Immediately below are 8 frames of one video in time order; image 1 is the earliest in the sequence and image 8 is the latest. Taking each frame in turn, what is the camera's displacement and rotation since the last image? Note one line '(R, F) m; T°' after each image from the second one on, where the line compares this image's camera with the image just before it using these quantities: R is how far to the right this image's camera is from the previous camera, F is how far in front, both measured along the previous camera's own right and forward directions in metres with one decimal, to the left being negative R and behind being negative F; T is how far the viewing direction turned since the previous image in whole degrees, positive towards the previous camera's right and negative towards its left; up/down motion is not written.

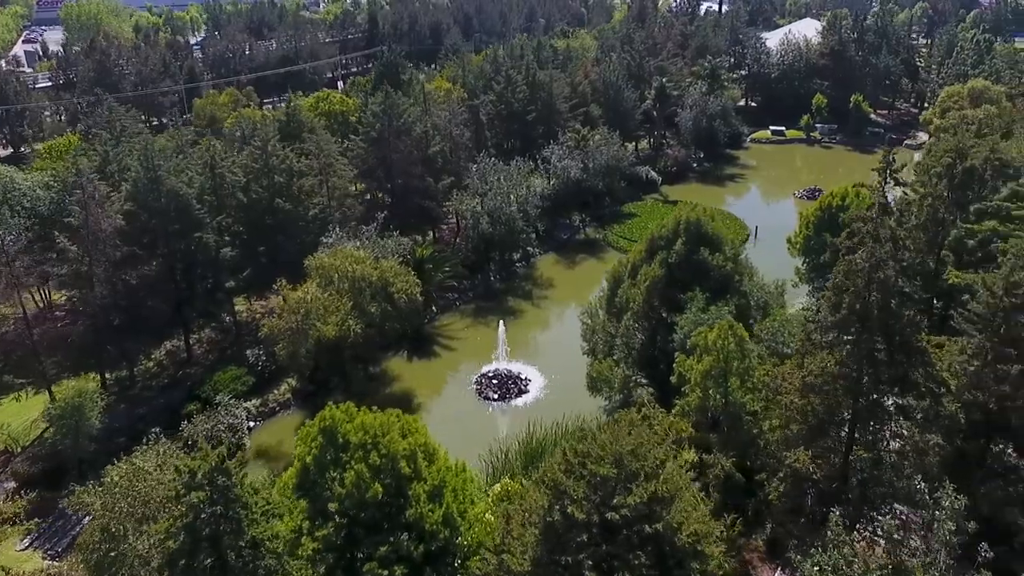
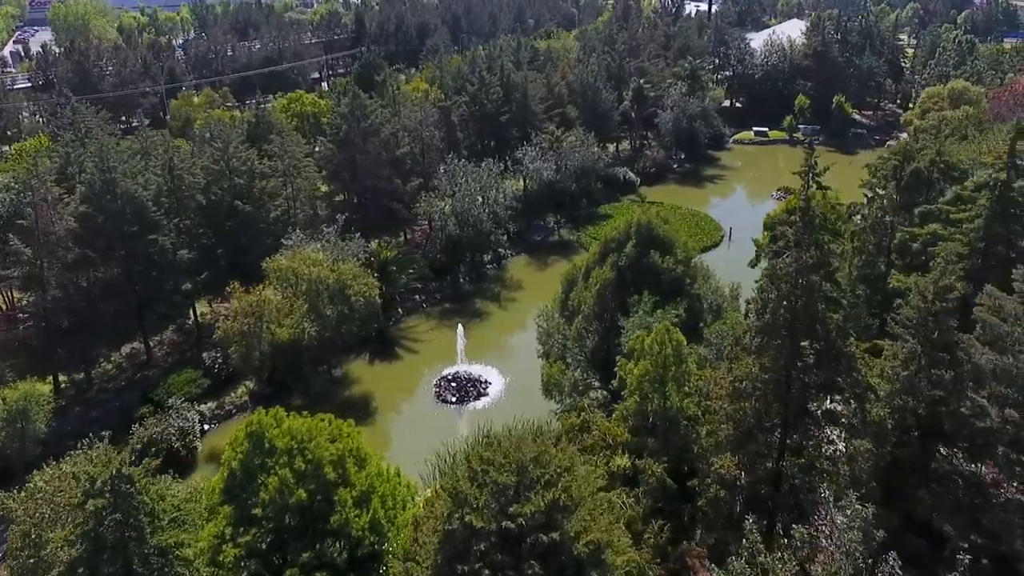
(+1.2, +0.1) m; 0°
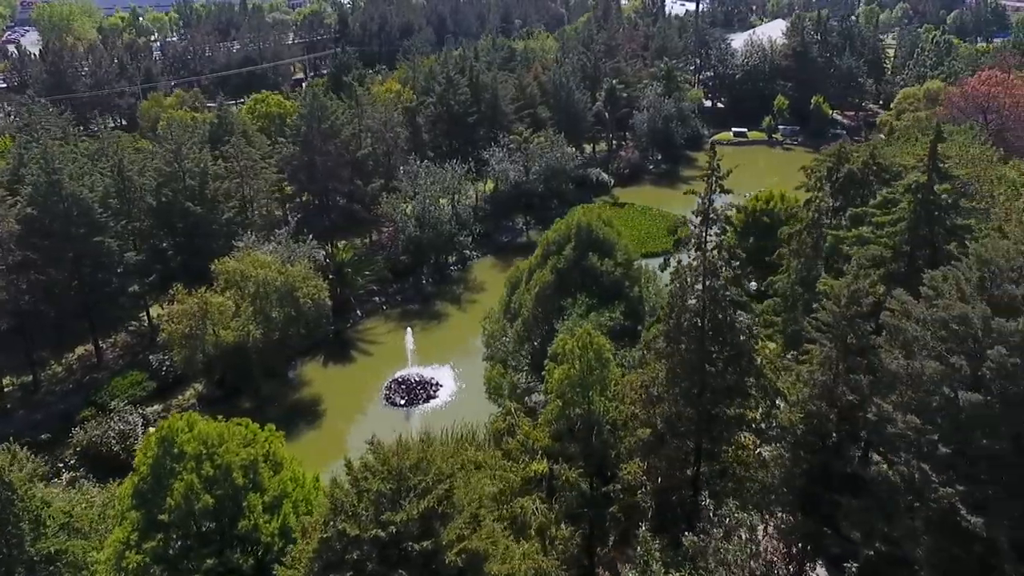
(+1.5, +0.2) m; 0°
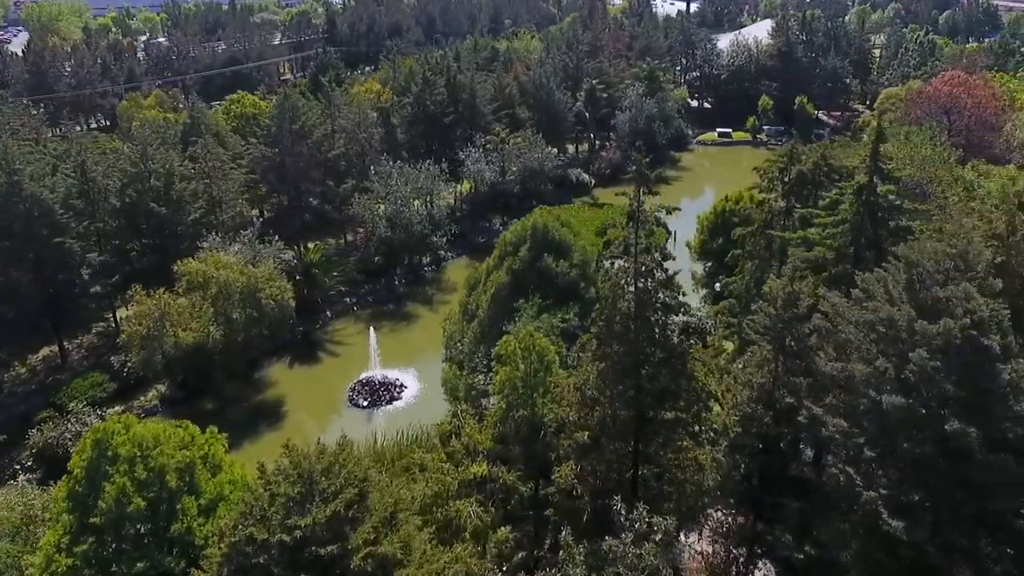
(+1.1, +0.1) m; 0°
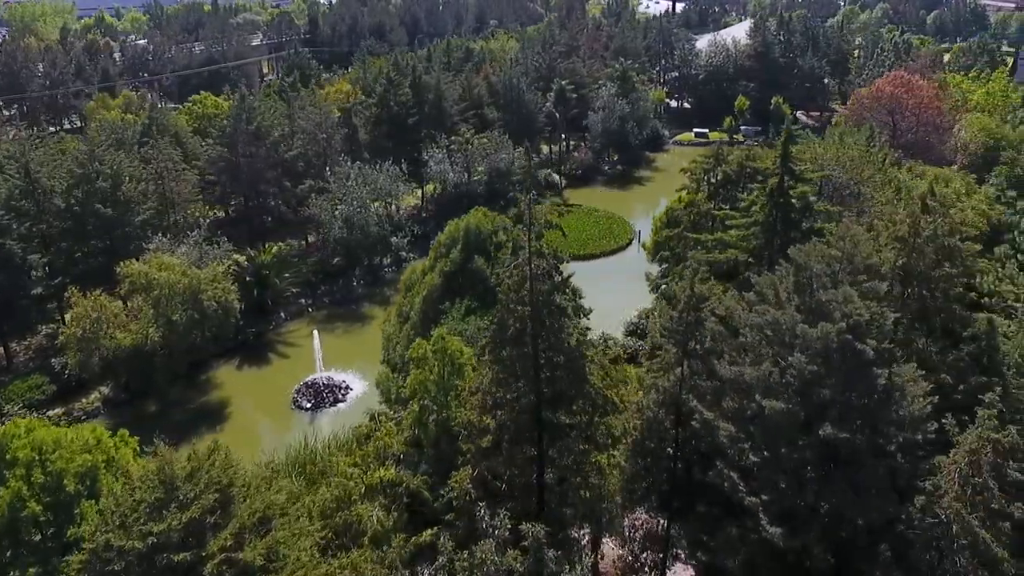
(+1.6, +0.1) m; 0°
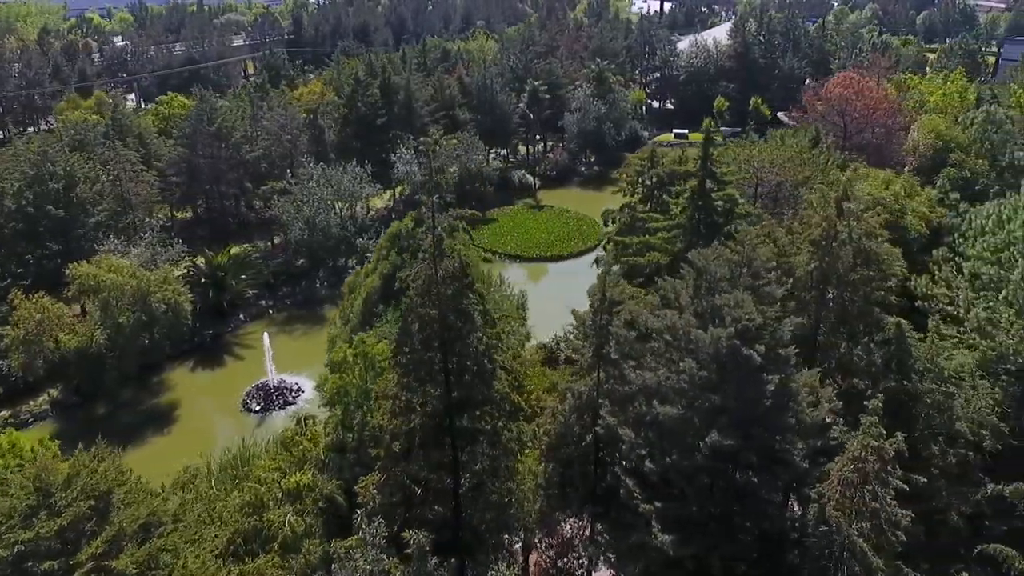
(+1.4, +0.2) m; 0°
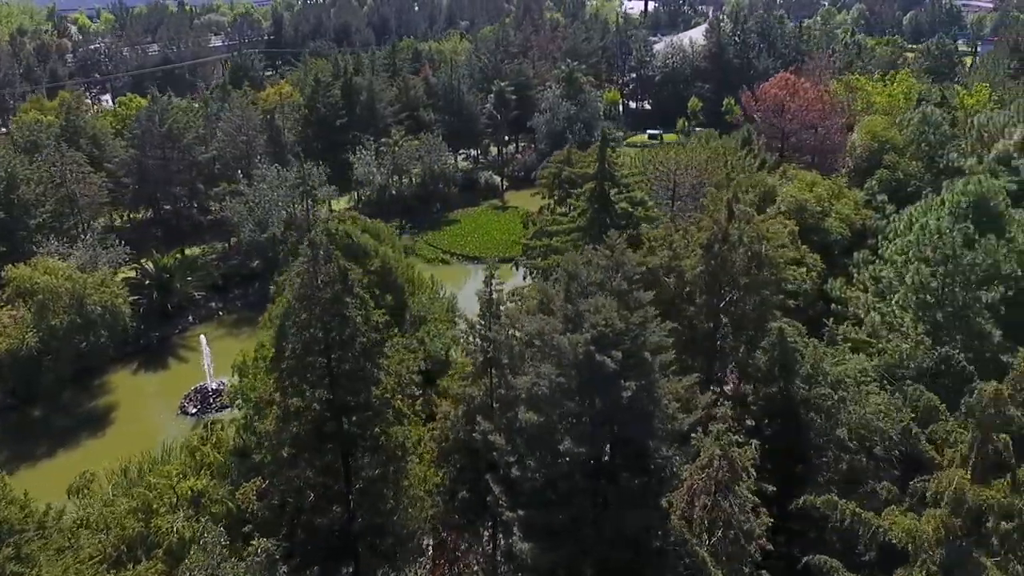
(+1.8, +0.2) m; 0°
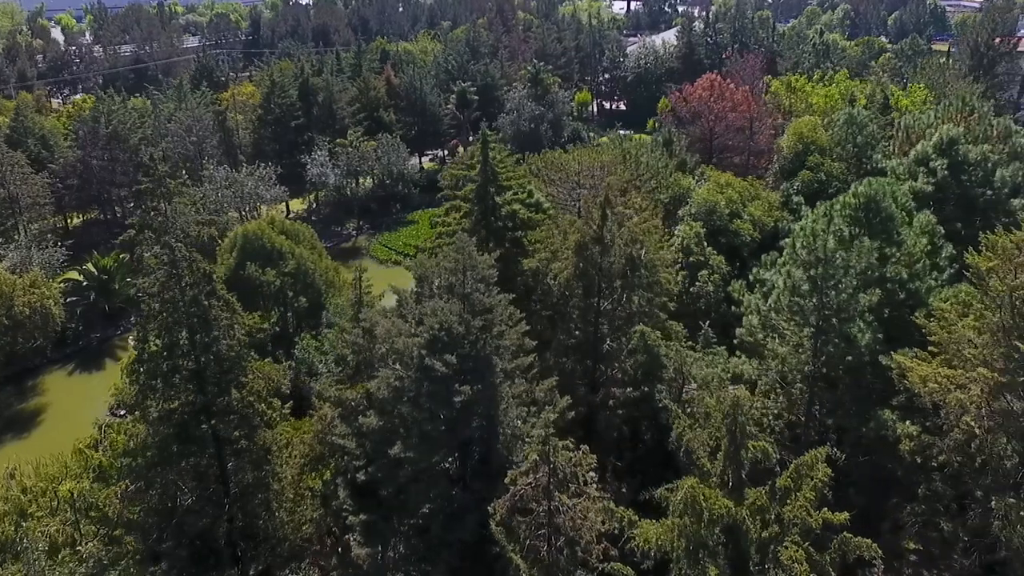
(+2.0, +0.1) m; 0°
